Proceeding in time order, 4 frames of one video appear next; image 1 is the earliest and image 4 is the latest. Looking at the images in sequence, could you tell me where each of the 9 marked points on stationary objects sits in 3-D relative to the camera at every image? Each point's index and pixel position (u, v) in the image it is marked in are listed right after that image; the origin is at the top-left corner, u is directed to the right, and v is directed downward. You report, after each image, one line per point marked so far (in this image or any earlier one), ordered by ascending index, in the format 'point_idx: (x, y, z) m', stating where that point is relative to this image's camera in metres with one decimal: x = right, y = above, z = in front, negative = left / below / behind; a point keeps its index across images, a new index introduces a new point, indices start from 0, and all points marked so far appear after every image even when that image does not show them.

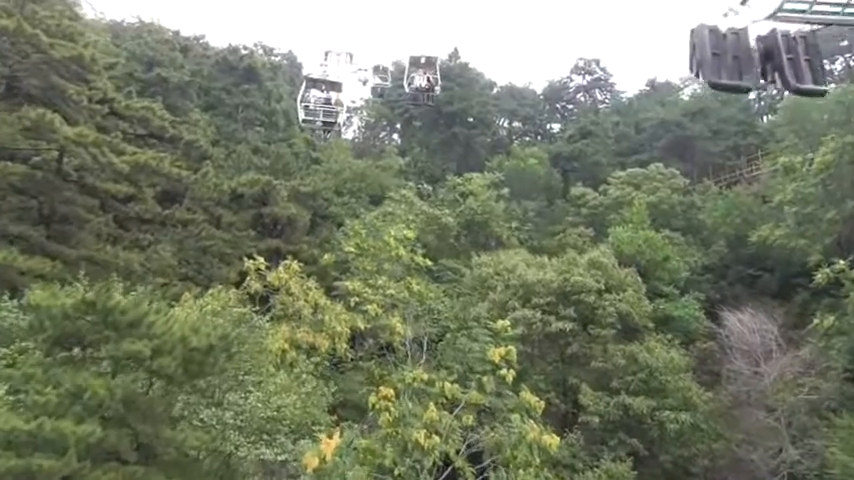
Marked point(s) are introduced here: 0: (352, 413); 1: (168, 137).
0: (-1.3, -3.0, +15.1) m
1: (-5.2, +2.0, +17.3) m
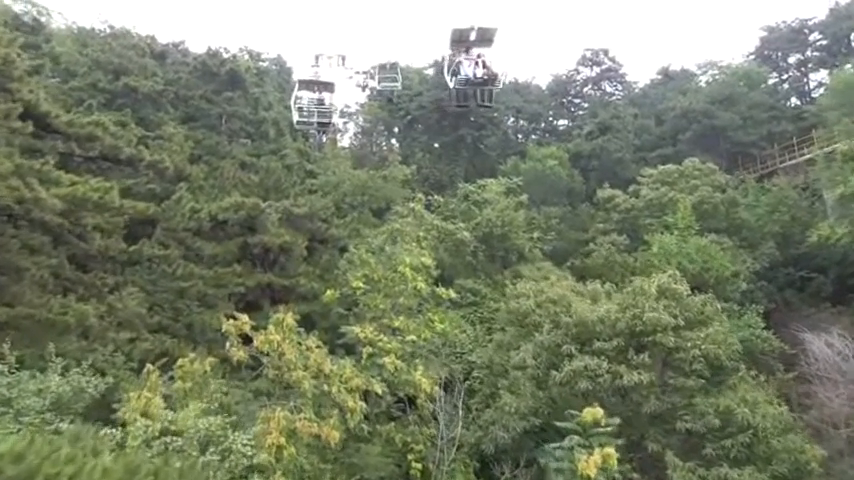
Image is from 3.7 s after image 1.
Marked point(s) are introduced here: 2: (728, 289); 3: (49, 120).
0: (-0.8, -3.5, +11.9) m
1: (-4.9, +1.3, +14.0) m
2: (+6.5, -1.1, +18.9) m
3: (-5.4, +1.7, +12.5) m
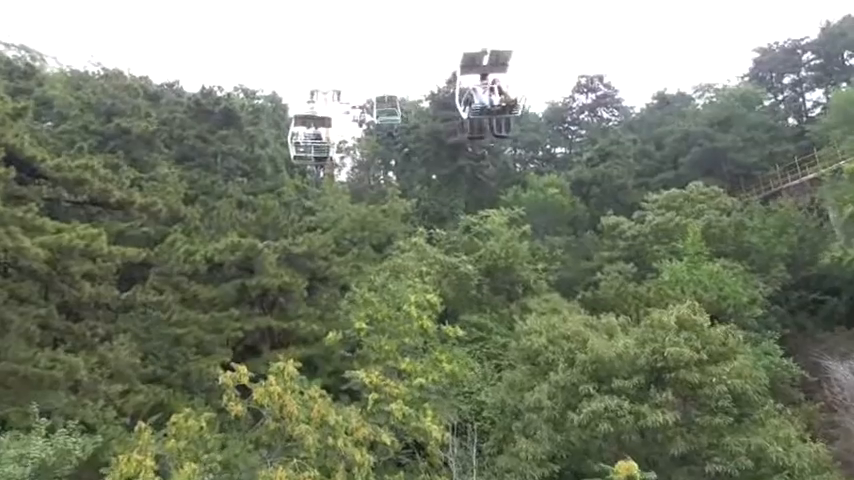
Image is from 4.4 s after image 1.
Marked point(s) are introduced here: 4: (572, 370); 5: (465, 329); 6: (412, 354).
0: (-0.6, -4.1, +11.2) m
1: (-4.8, +0.6, +13.5) m
2: (+6.6, -1.6, +18.3) m
3: (-5.4, +1.0, +12.0) m
4: (+2.0, -1.8, +12.1) m
5: (+0.9, -2.0, +19.2) m
6: (-0.3, -1.9, +14.7) m
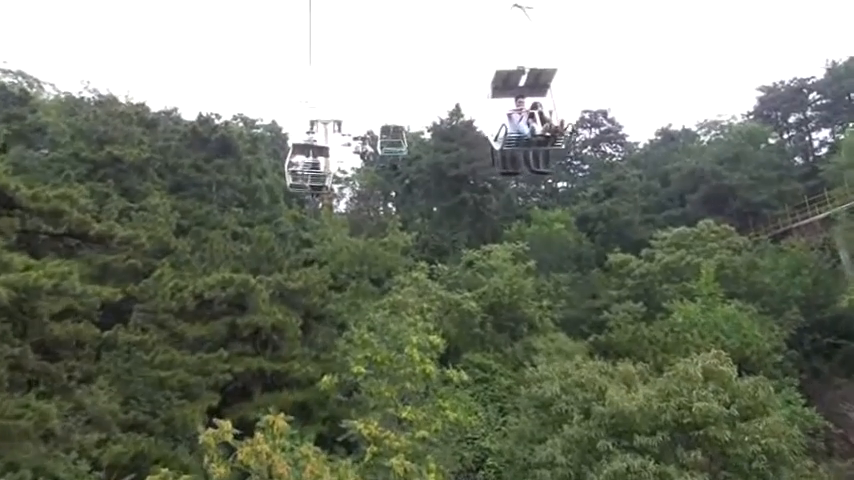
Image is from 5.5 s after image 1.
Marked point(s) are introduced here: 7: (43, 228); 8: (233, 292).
0: (-0.5, -4.5, +10.1) m
1: (-4.8, +0.1, +12.6) m
2: (+6.6, -2.4, +17.3) m
3: (-5.3, +0.6, +11.1) m
4: (+2.1, -2.3, +11.1) m
5: (+0.9, -2.8, +18.2) m
6: (-0.2, -2.5, +13.7) m
7: (-5.2, +0.2, +11.7) m
8: (-3.4, -0.9, +15.0) m
